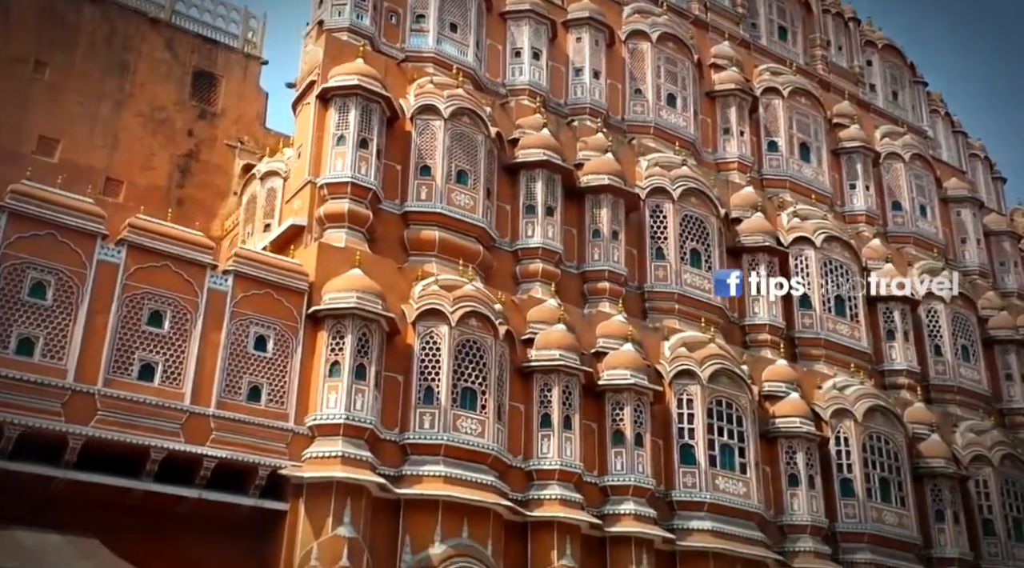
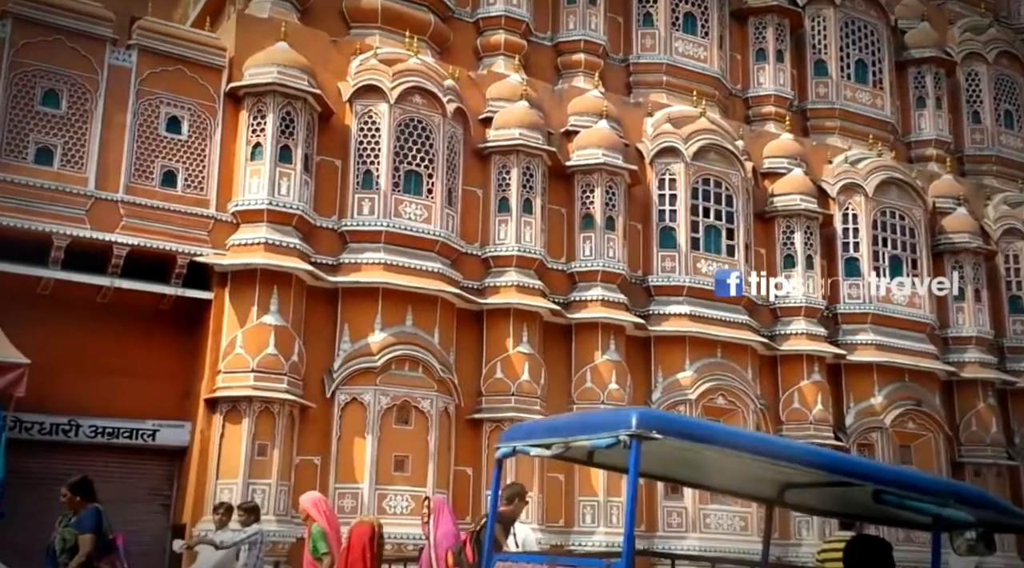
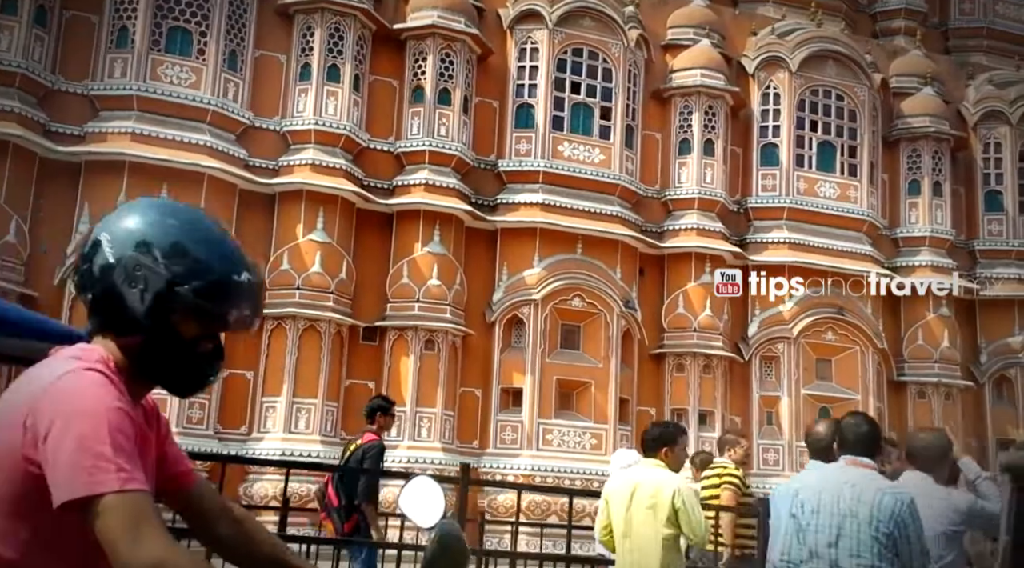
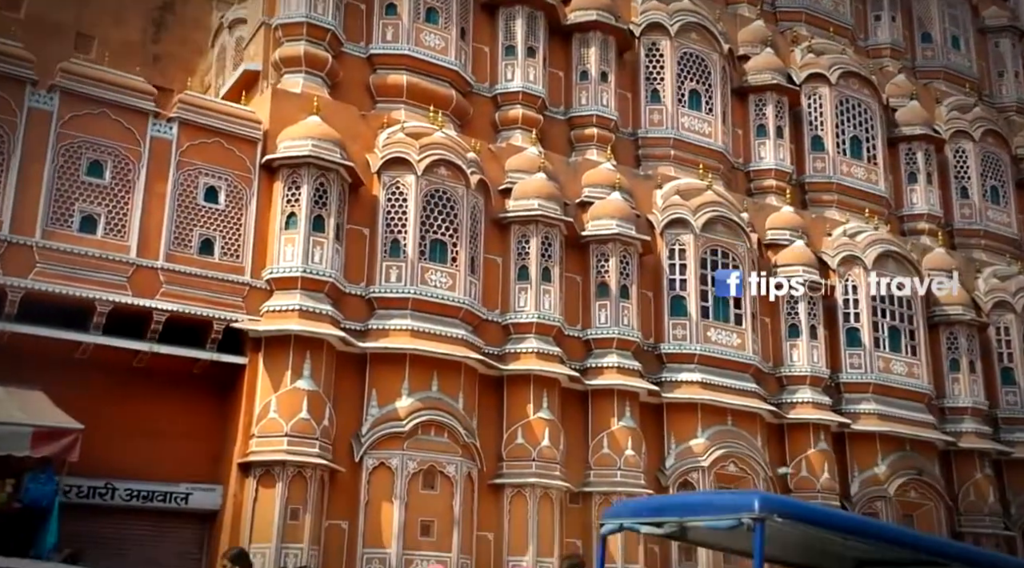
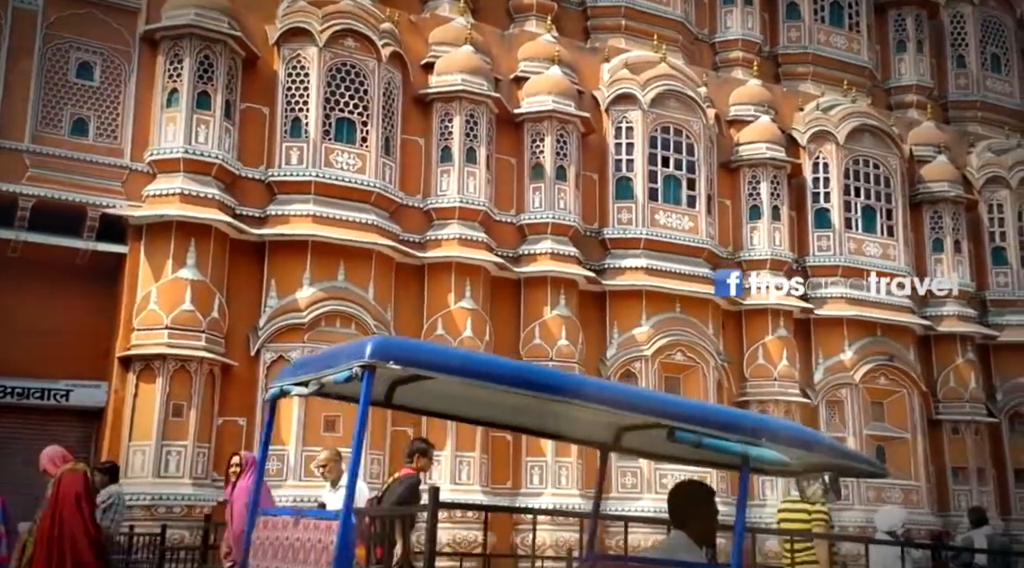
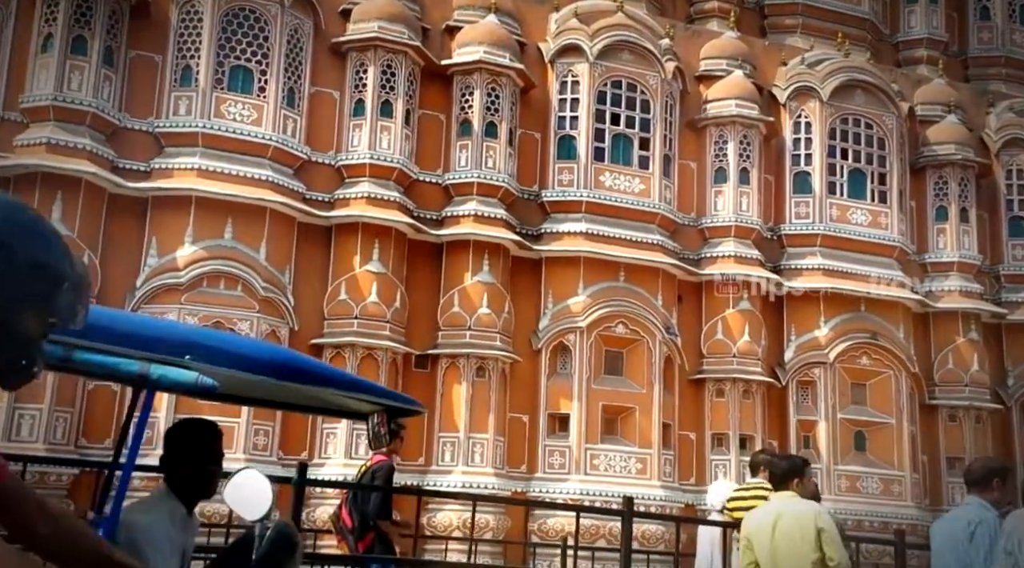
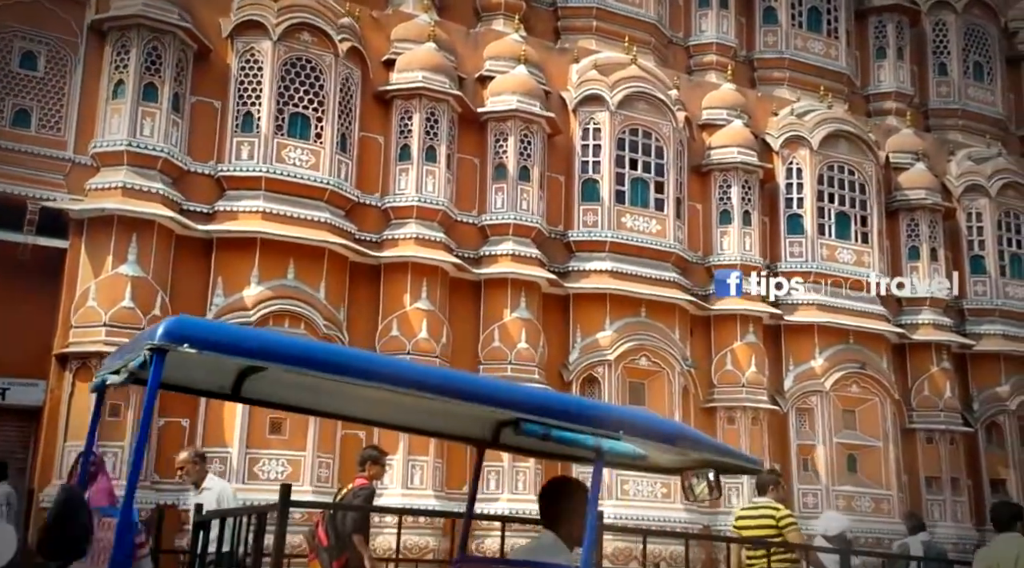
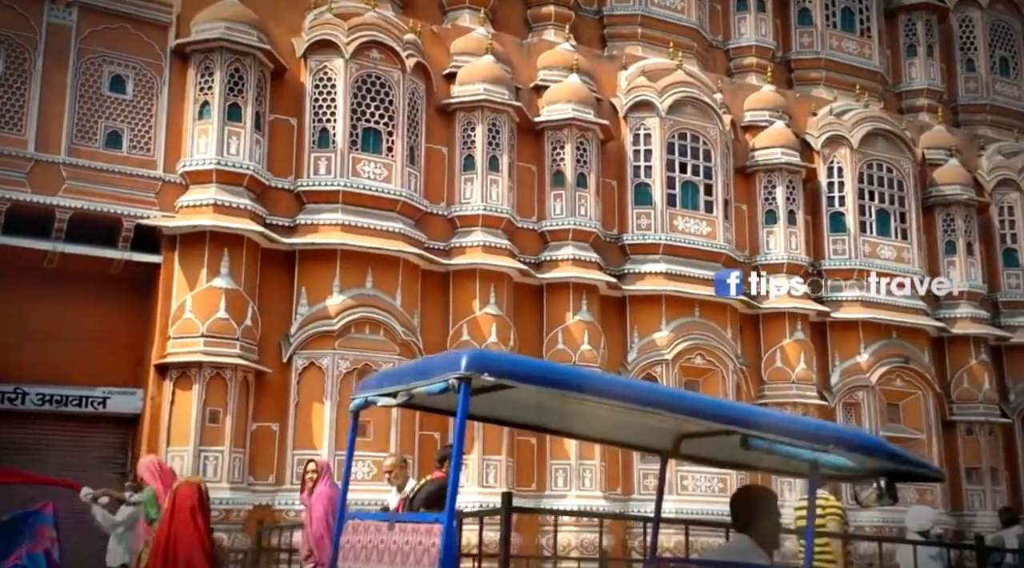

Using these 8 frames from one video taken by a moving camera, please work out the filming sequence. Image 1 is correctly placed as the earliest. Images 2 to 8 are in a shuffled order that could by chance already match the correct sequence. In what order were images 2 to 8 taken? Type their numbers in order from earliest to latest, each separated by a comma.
4, 2, 8, 5, 7, 6, 3
